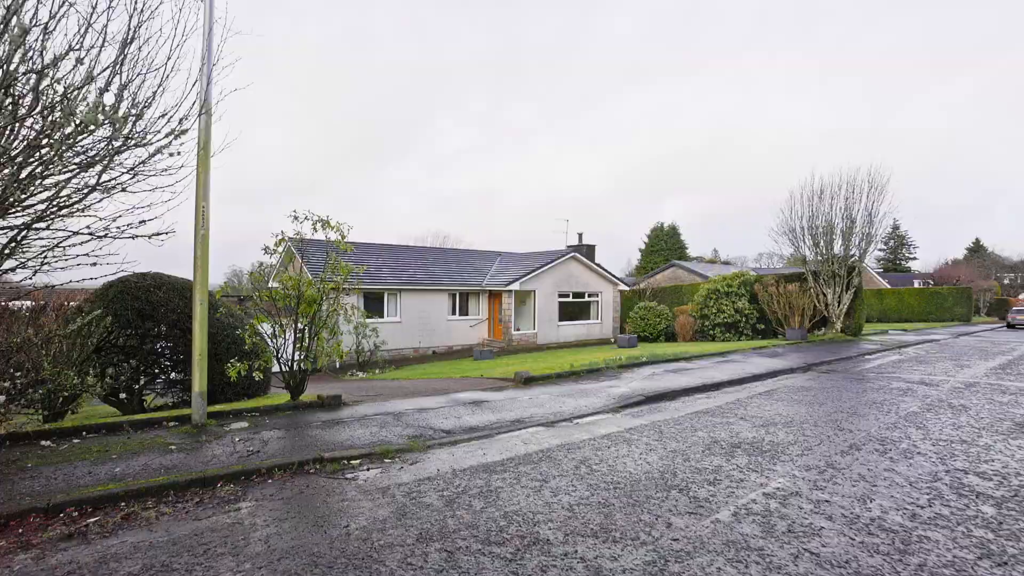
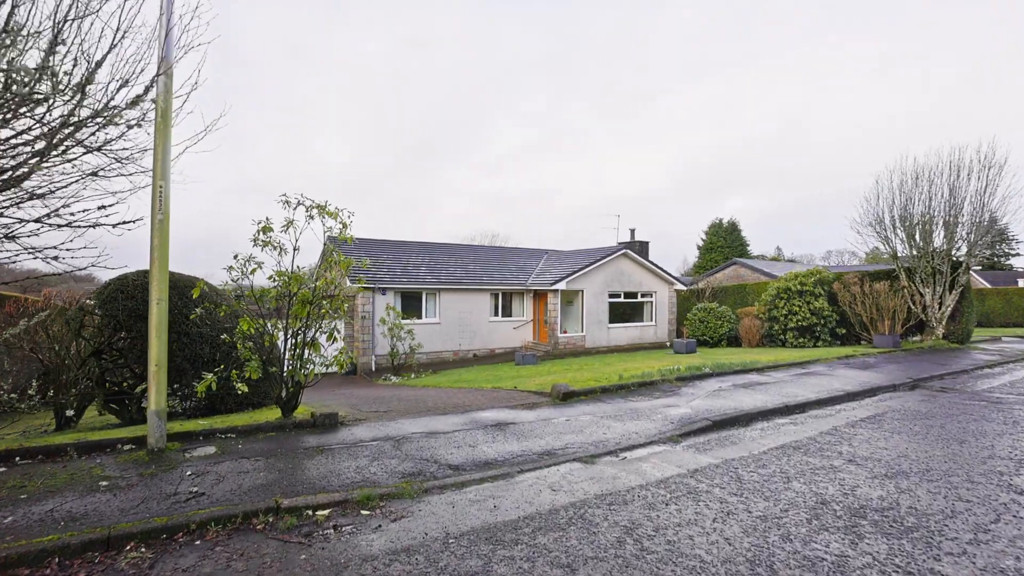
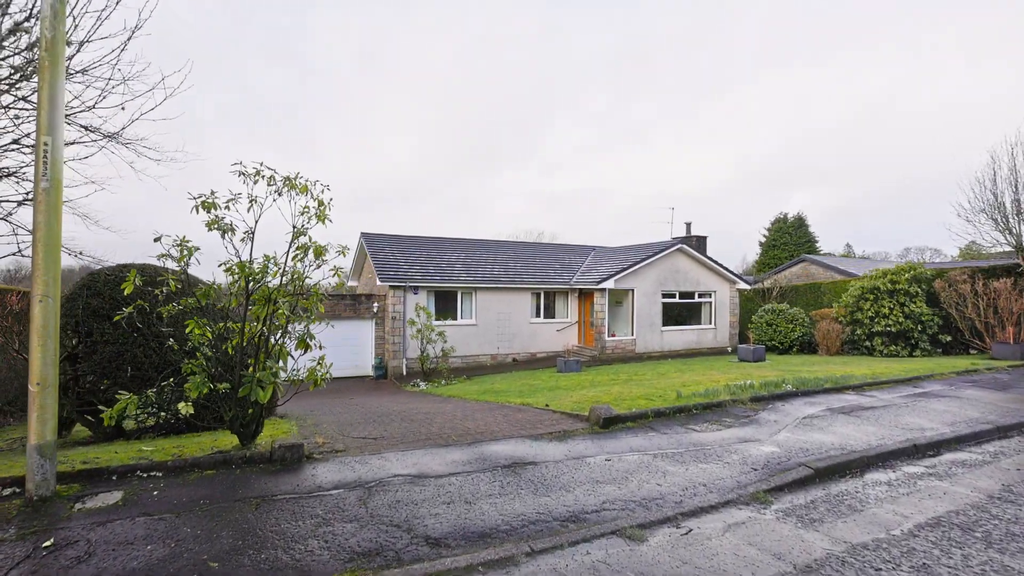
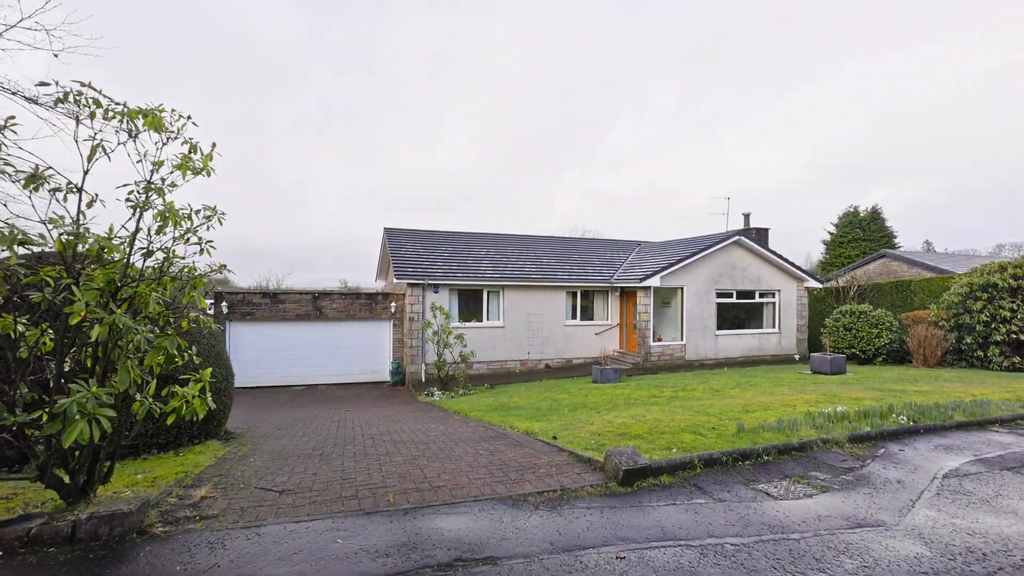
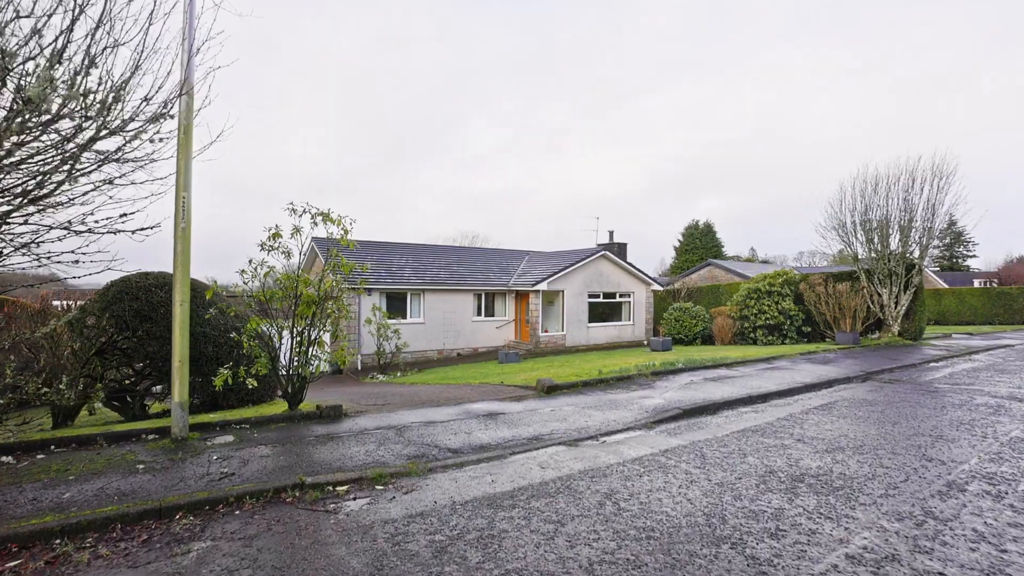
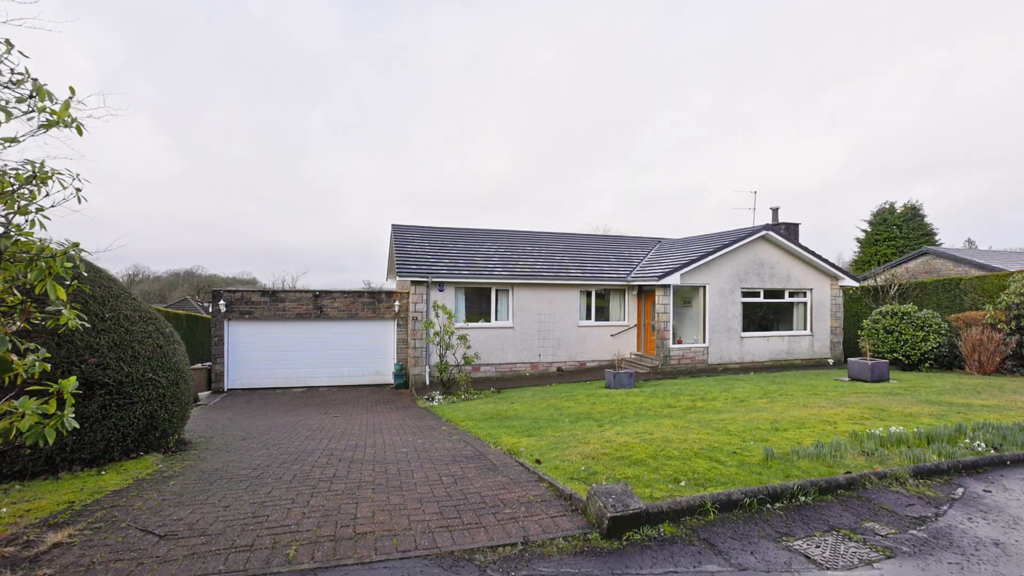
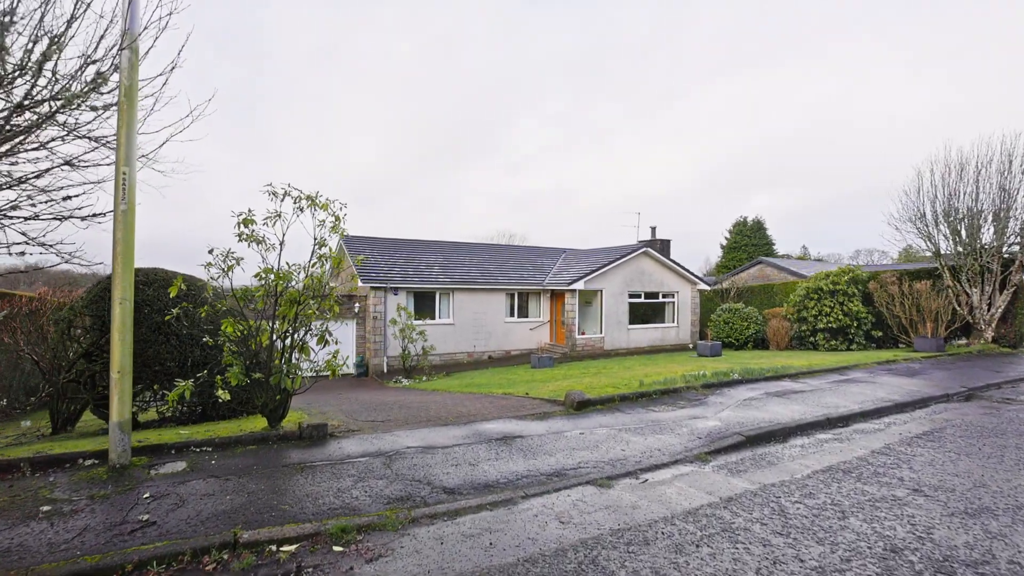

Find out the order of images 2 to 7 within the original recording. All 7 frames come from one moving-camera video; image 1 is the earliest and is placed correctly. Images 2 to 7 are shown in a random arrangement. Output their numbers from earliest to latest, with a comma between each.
5, 2, 7, 3, 4, 6
